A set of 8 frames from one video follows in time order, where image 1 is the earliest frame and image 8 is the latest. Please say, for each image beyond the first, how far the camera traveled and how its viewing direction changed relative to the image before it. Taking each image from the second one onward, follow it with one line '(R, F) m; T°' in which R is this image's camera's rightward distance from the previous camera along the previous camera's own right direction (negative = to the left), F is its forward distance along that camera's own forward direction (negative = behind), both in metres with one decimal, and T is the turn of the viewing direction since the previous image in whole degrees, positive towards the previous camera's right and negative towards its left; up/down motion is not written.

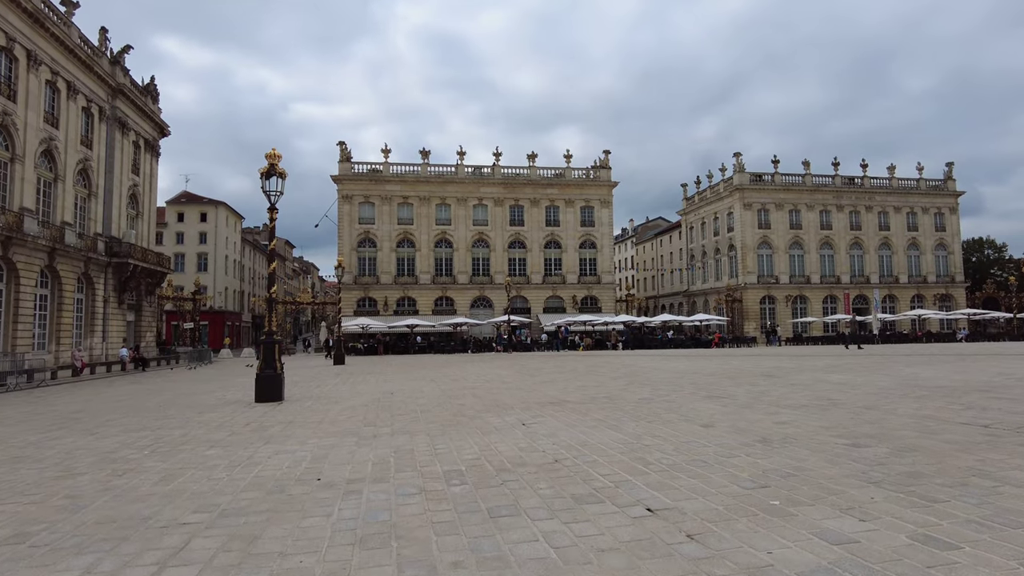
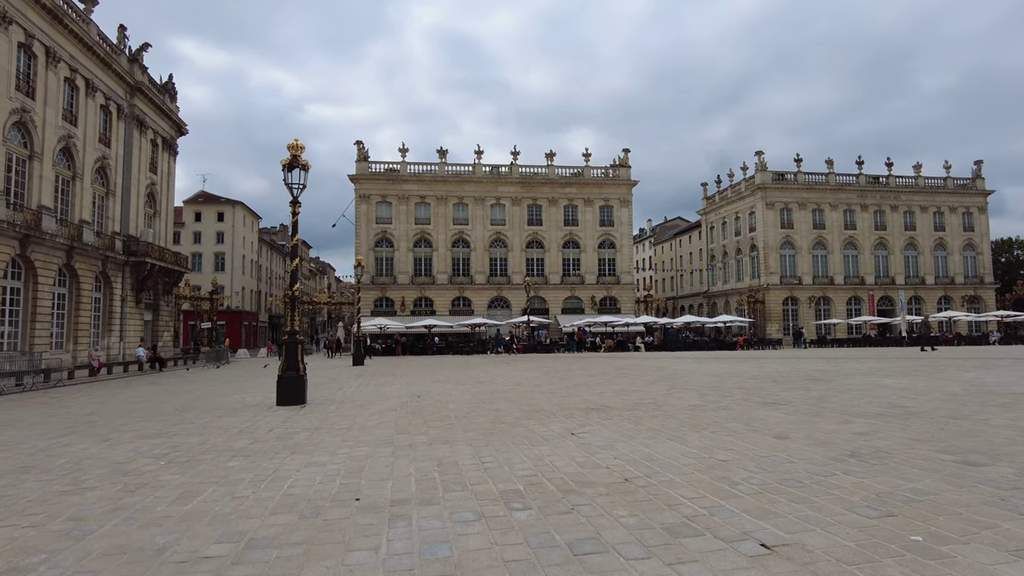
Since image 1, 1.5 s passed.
(-0.4, +0.8) m; -1°
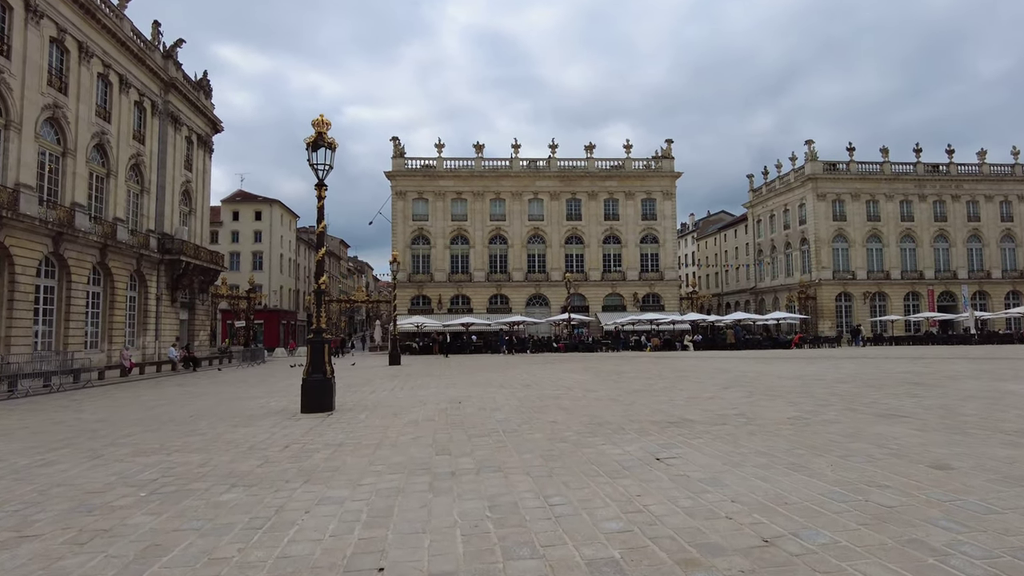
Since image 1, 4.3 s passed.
(-0.3, +1.6) m; -3°
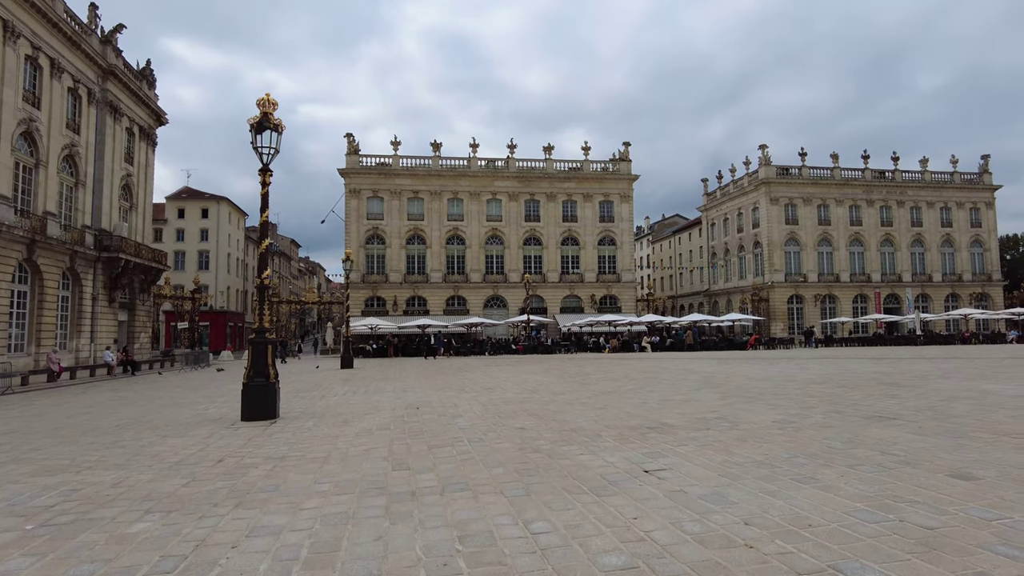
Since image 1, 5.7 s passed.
(-0.1, +0.8) m; +4°
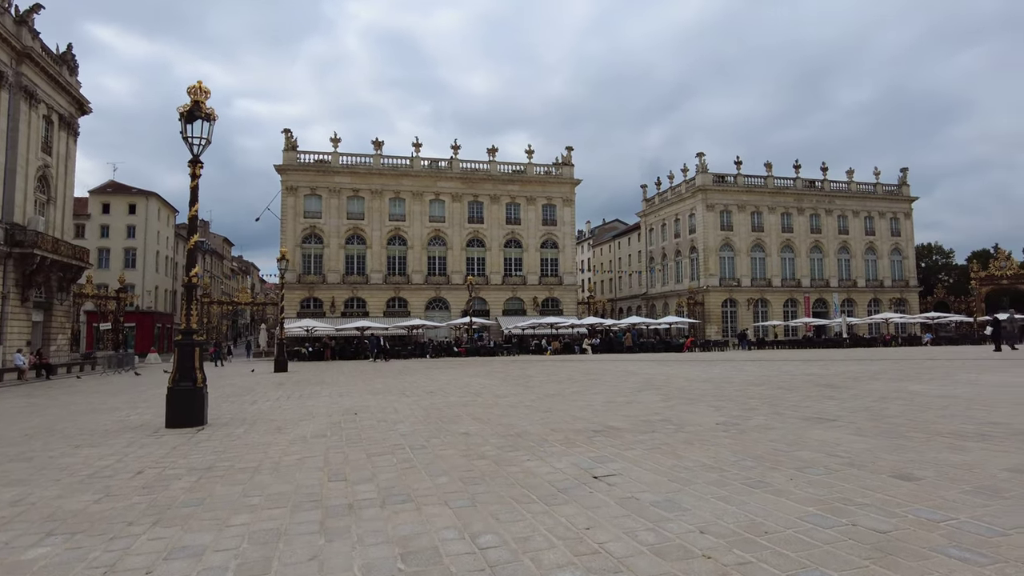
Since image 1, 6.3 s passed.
(0.0, +0.2) m; +5°
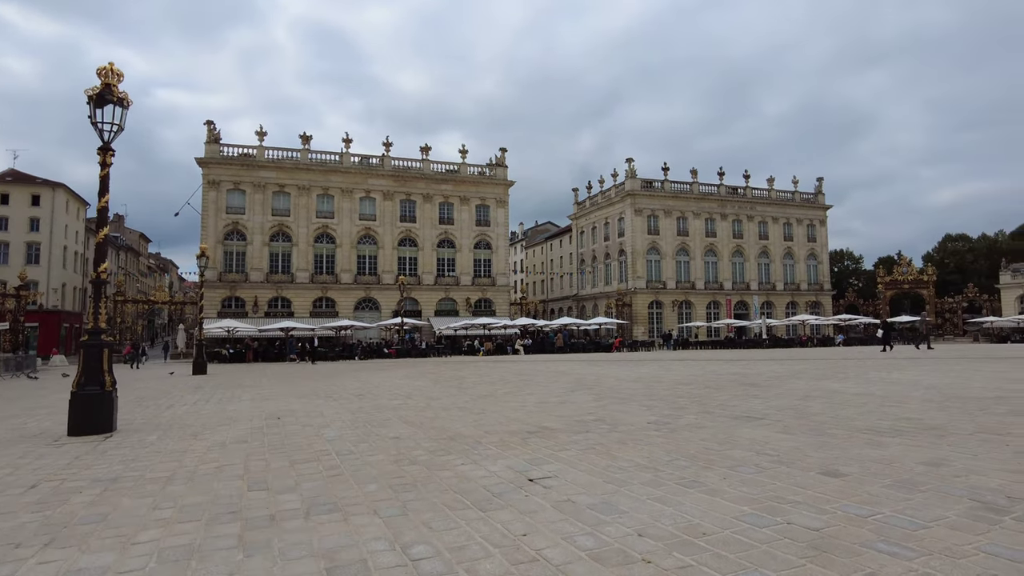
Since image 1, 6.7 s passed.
(0.0, +0.2) m; +6°
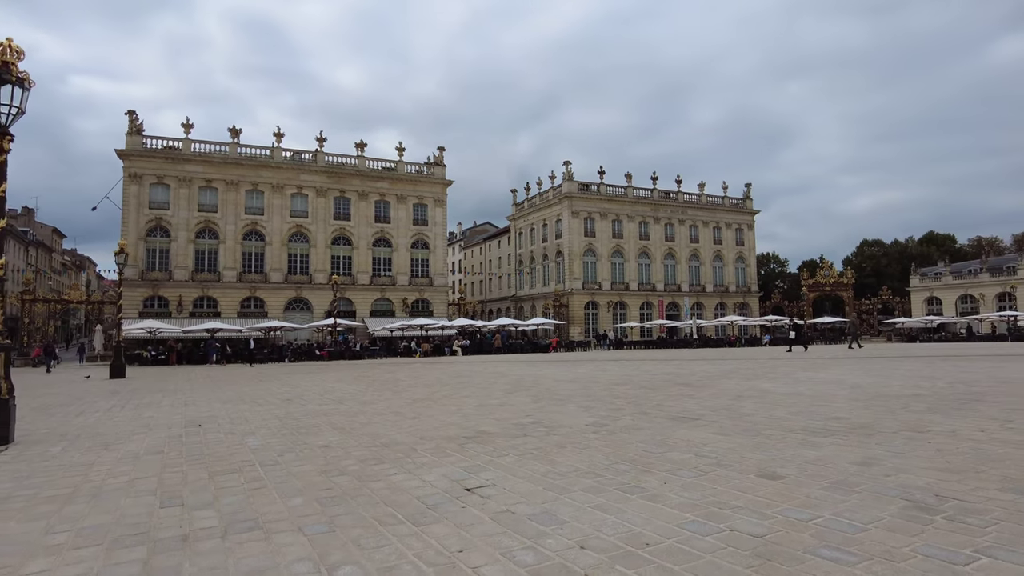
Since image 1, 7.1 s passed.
(0.0, +0.2) m; +5°
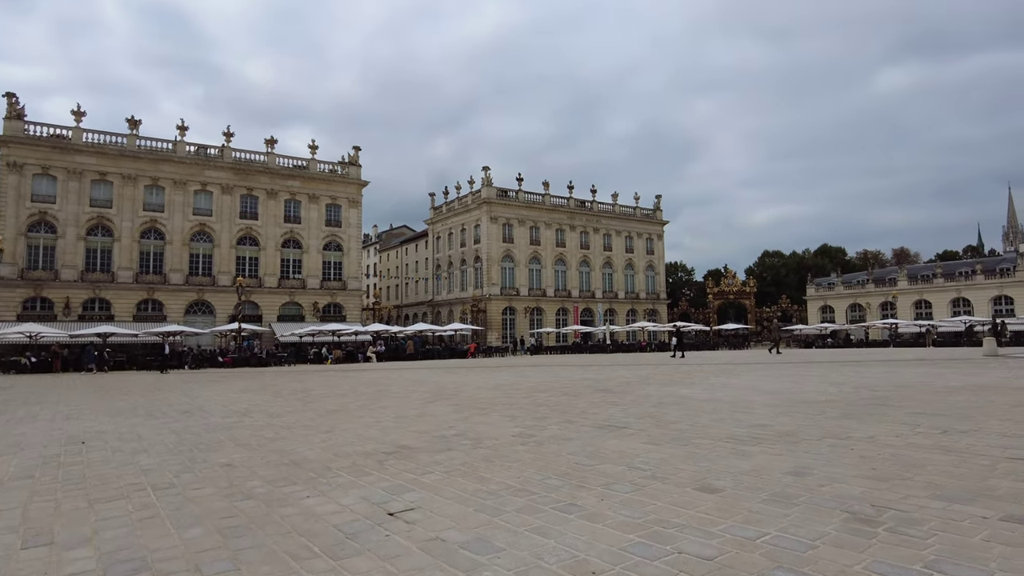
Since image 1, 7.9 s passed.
(-0.1, +0.4) m; +7°
